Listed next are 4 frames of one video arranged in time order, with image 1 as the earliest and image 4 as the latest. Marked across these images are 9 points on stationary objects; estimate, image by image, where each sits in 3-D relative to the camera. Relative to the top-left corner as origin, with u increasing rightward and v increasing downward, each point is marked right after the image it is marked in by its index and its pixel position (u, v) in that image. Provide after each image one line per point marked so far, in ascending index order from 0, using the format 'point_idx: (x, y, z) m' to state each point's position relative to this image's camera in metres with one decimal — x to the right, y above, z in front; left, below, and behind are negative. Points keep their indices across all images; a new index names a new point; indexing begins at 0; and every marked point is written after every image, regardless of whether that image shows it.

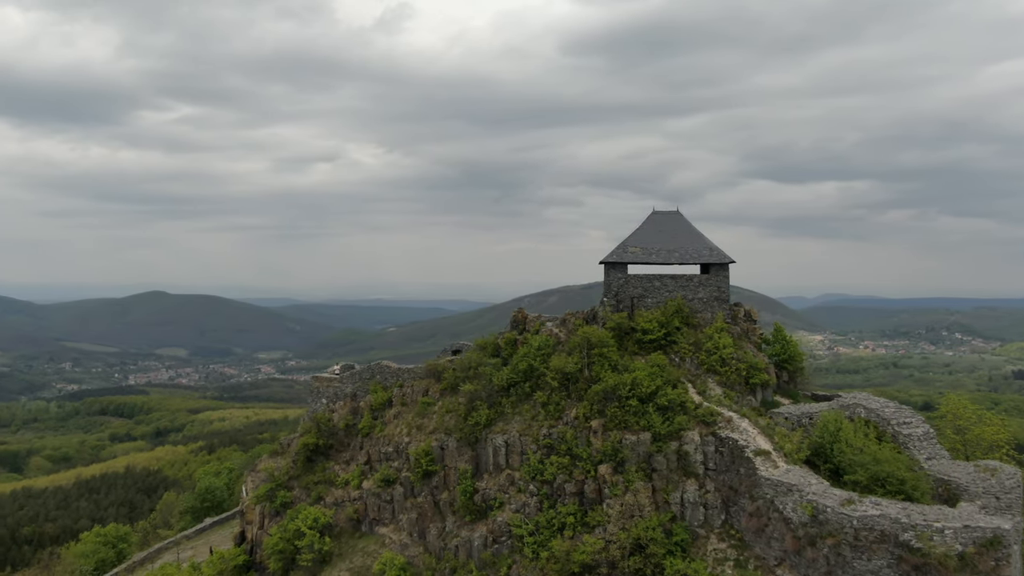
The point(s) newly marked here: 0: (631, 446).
0: (+2.6, -3.5, +17.3) m
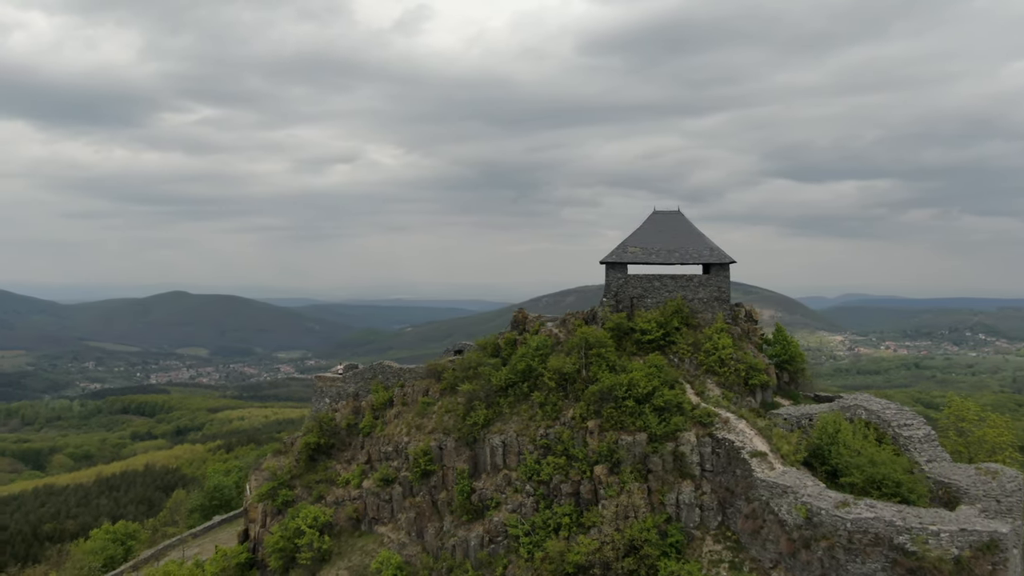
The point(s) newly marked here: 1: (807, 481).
0: (+2.5, -3.5, +17.3) m
1: (+5.9, -3.9, +15.8) m
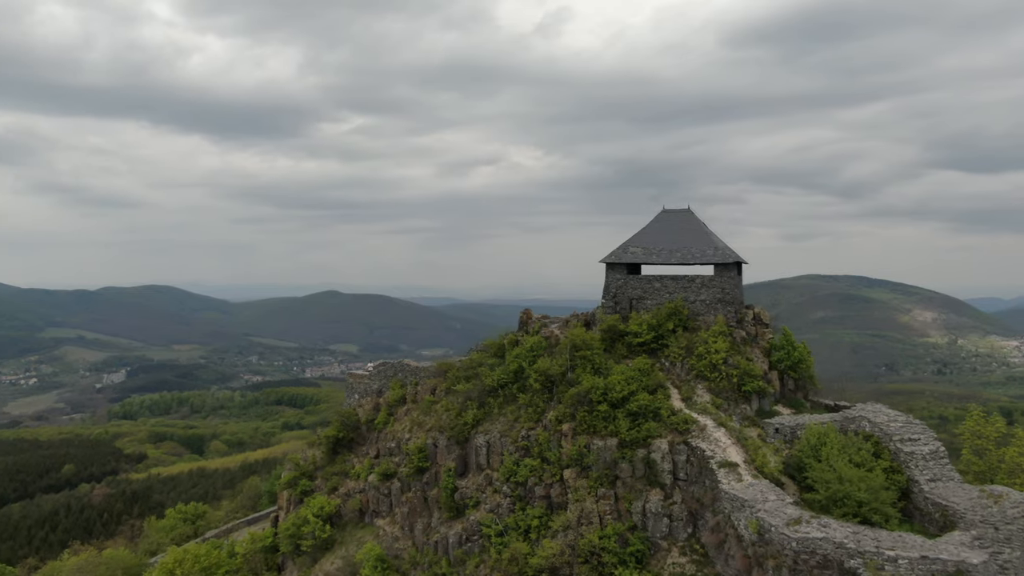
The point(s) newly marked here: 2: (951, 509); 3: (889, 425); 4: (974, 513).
0: (+1.8, -3.5, +16.9) m
1: (+4.9, -3.9, +14.8) m
2: (+8.2, -4.2, +14.9) m
3: (+8.1, -3.0, +17.0) m
4: (+8.5, -4.1, +14.5) m
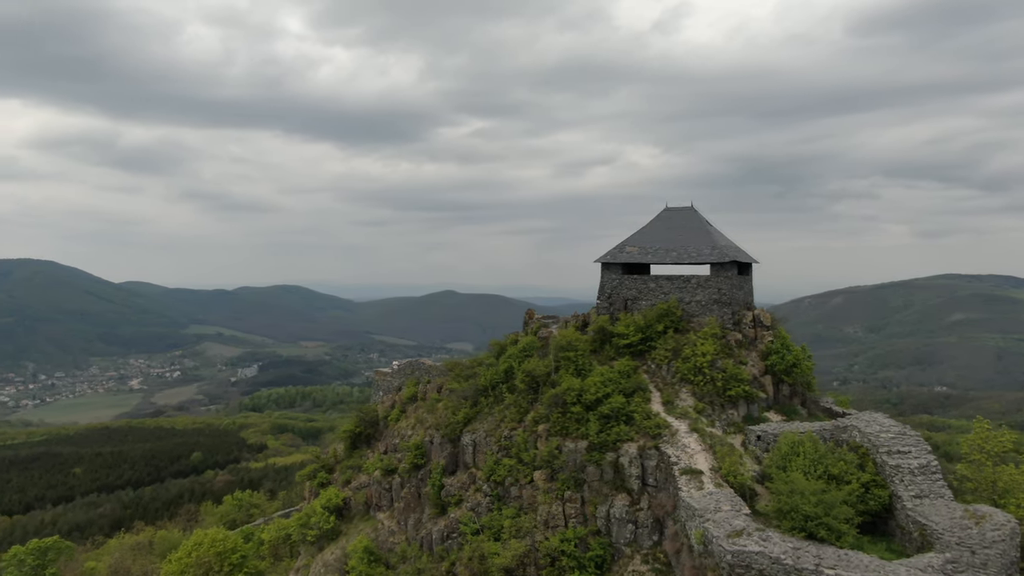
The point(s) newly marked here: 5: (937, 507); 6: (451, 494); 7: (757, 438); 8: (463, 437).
0: (+1.2, -3.5, +16.7) m
1: (+3.9, -3.9, +14.2) m
2: (+7.2, -4.2, +13.7) m
3: (+7.4, -3.0, +15.9) m
4: (+7.4, -4.1, +13.3) m
5: (+7.6, -3.9, +14.2) m
6: (-1.4, -4.9, +18.8) m
7: (+5.1, -3.1, +16.5) m
8: (-1.2, -3.6, +19.3) m
